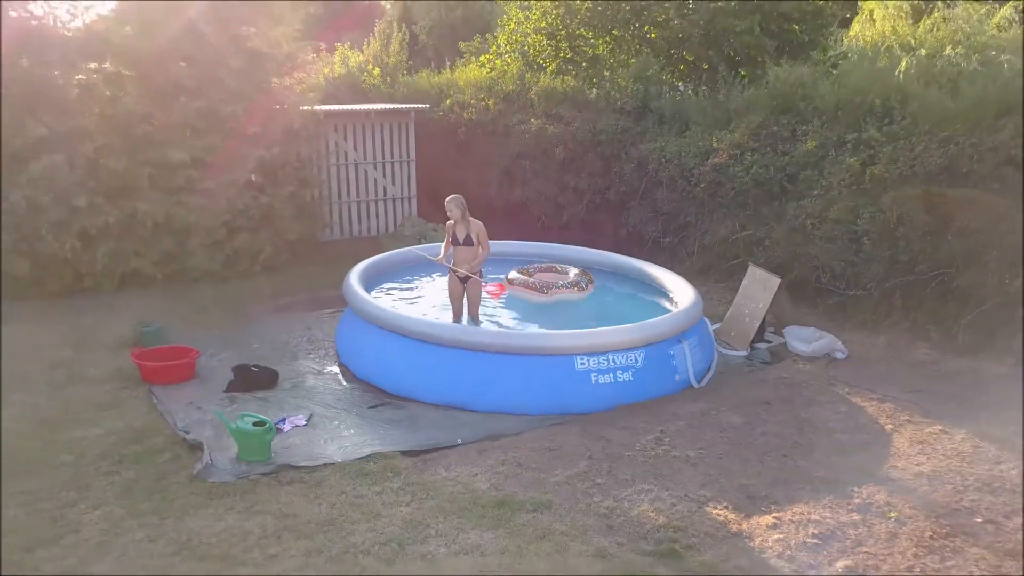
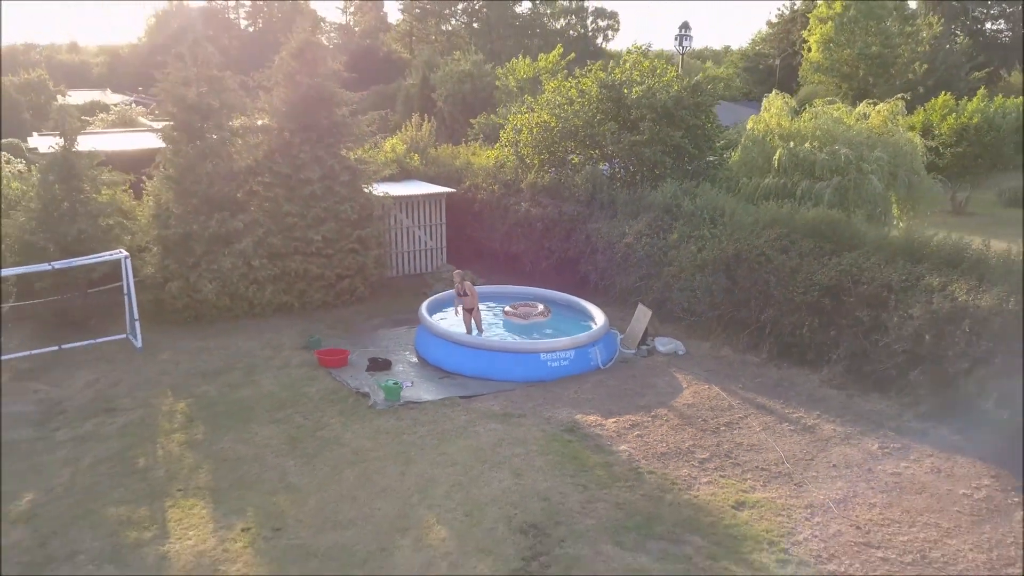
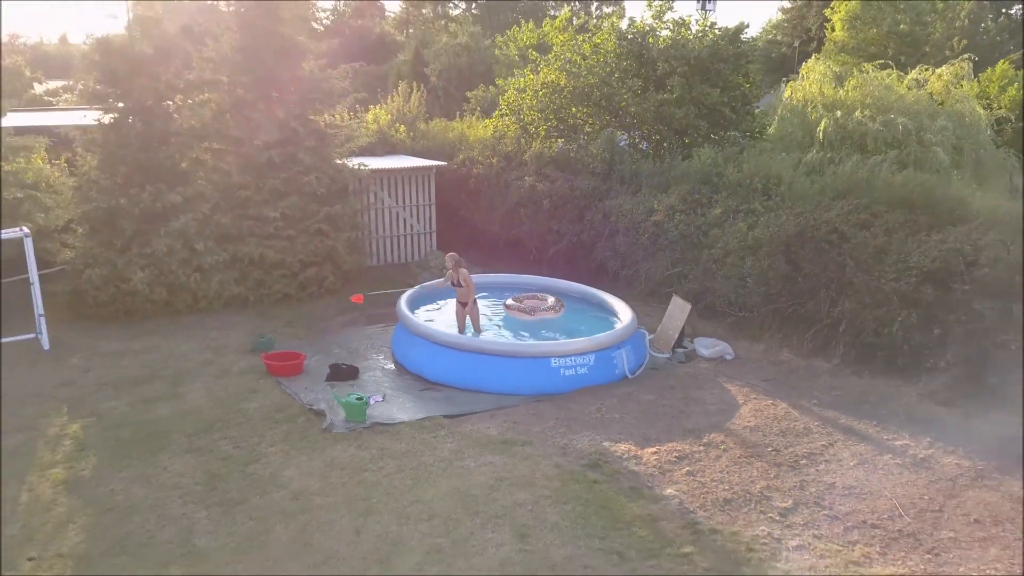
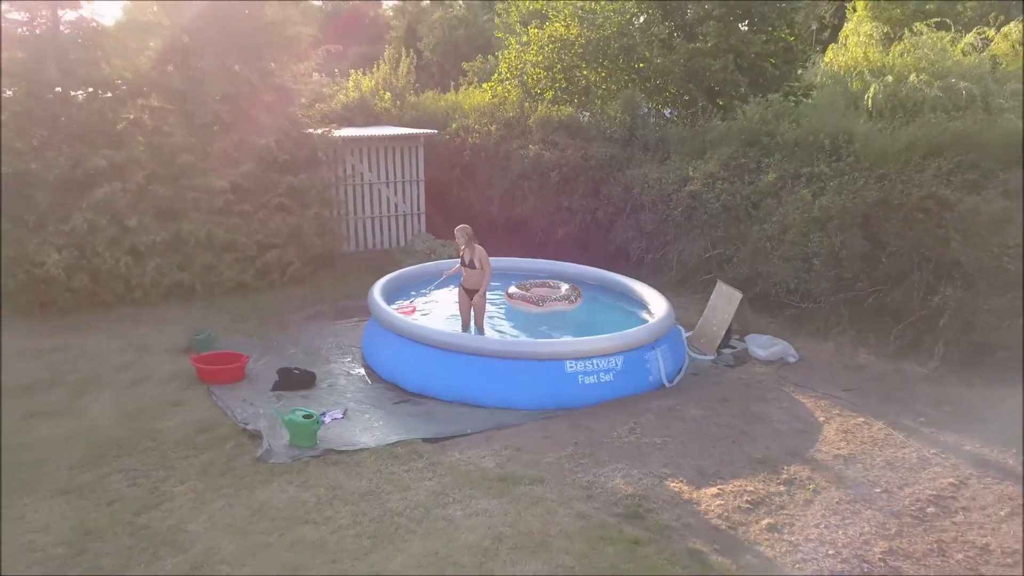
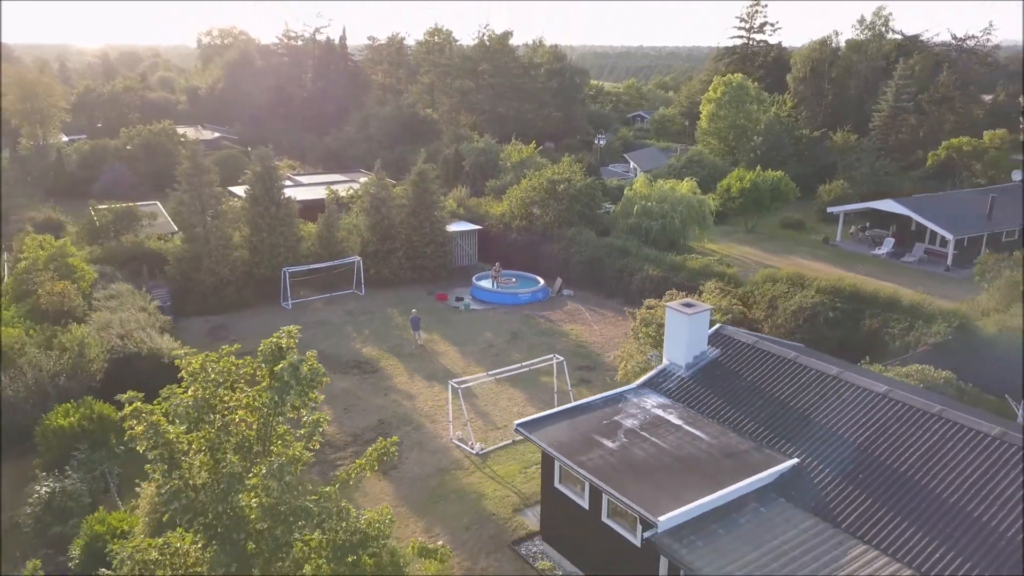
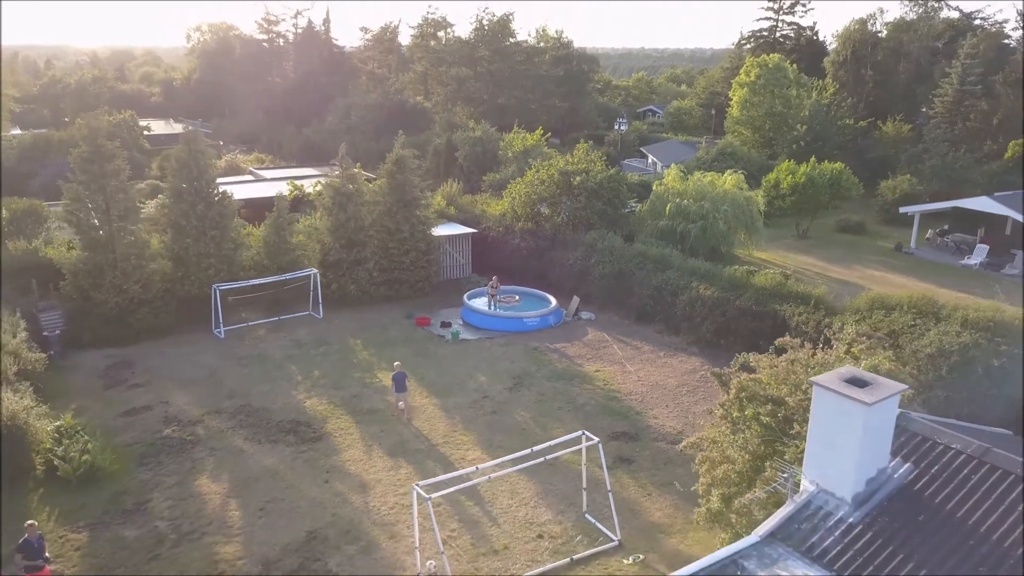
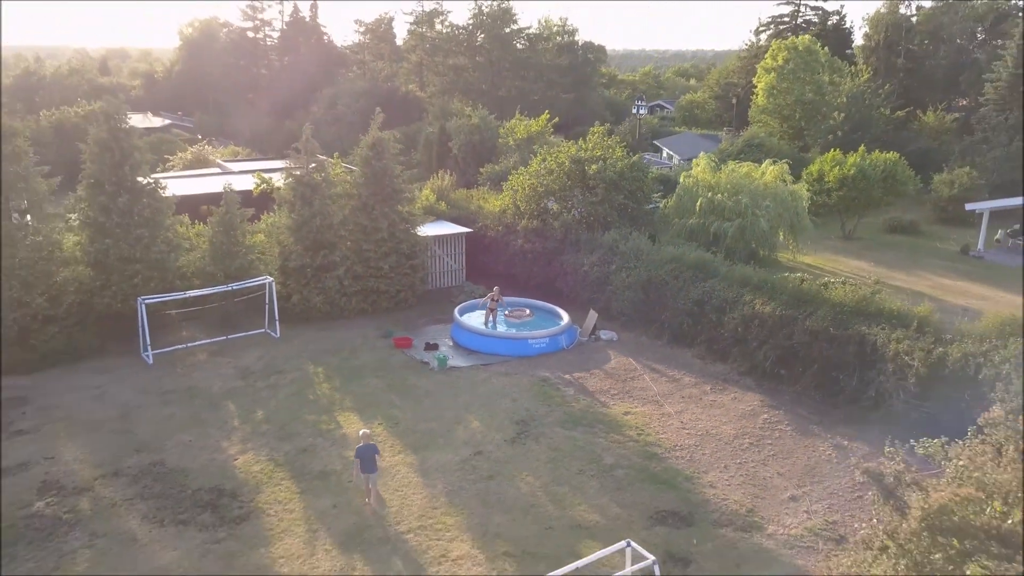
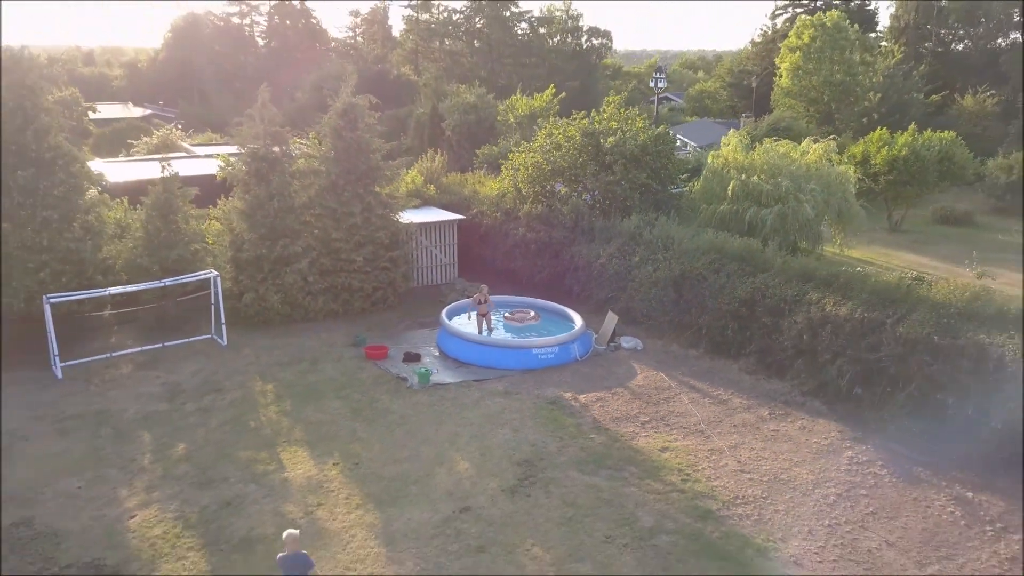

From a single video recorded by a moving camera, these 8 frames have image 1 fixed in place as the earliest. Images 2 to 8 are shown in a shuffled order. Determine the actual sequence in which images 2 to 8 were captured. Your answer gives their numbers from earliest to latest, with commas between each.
4, 3, 2, 8, 7, 6, 5
